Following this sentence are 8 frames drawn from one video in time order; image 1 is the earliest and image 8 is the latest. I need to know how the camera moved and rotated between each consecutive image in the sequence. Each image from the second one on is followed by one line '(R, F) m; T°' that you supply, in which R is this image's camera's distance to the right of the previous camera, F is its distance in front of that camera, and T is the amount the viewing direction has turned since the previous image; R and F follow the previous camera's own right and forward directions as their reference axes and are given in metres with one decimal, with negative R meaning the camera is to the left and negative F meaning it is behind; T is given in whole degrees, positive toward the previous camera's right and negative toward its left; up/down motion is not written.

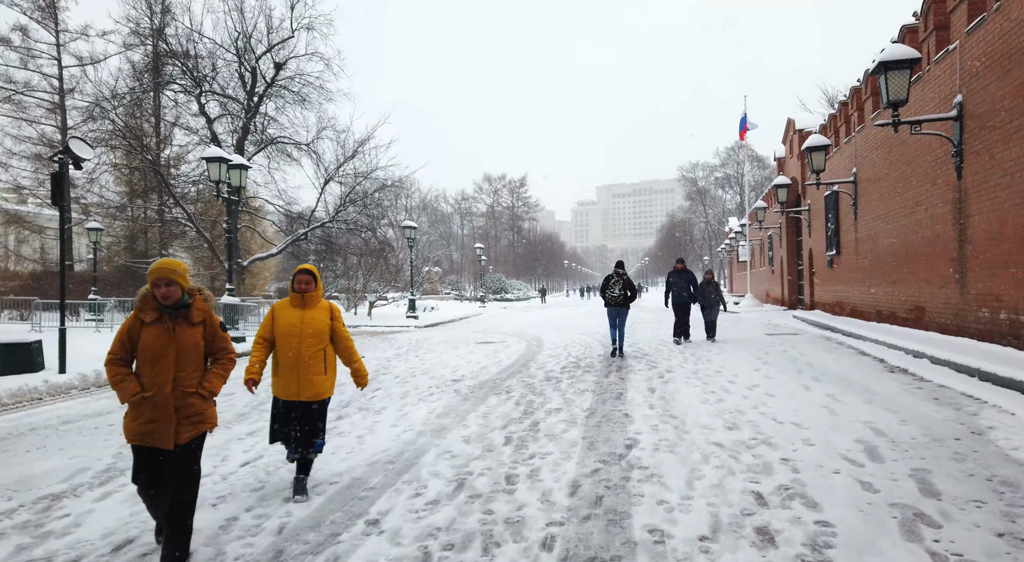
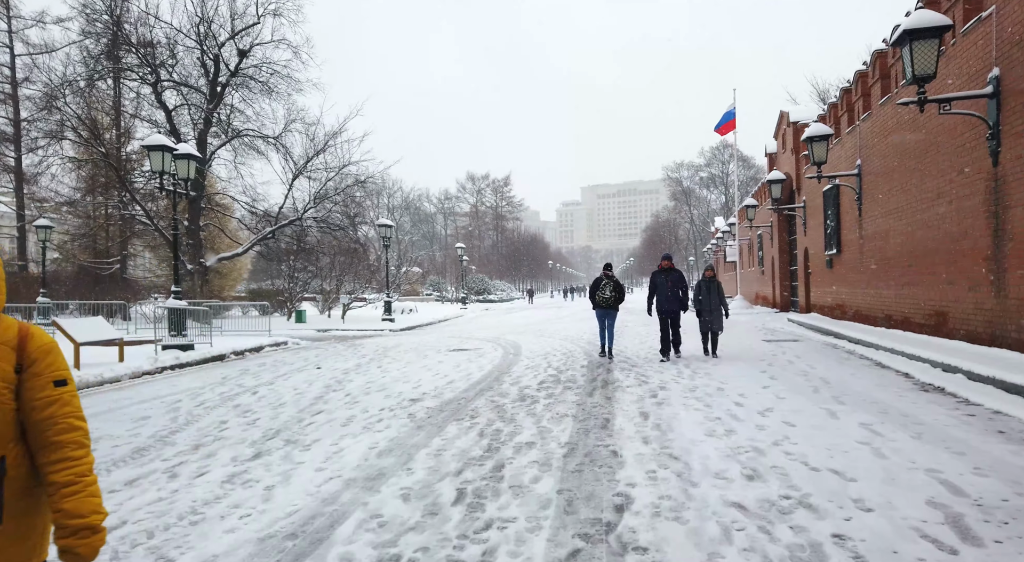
(+0.2, +1.2) m; +1°
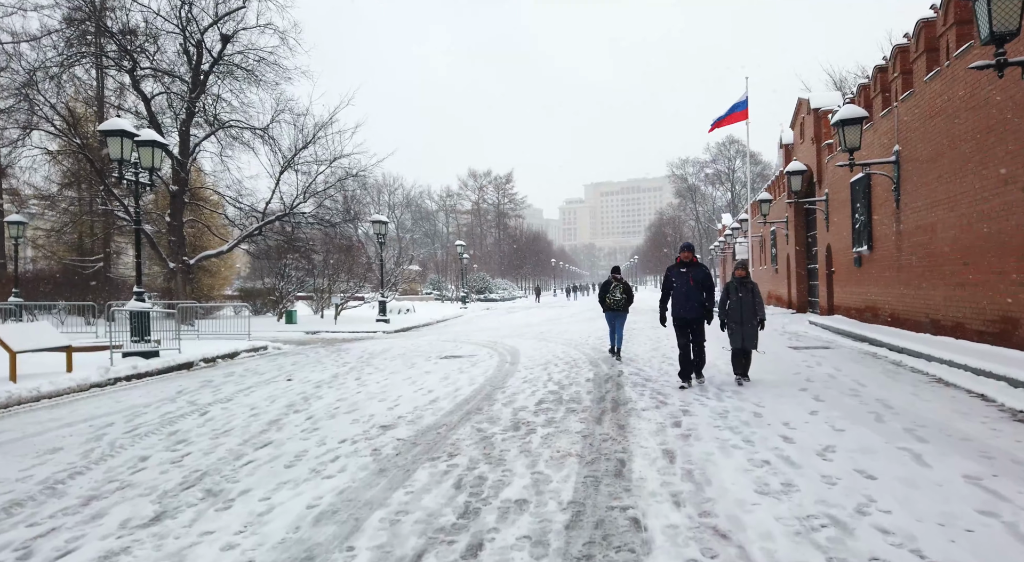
(+0.1, +1.3) m; 0°
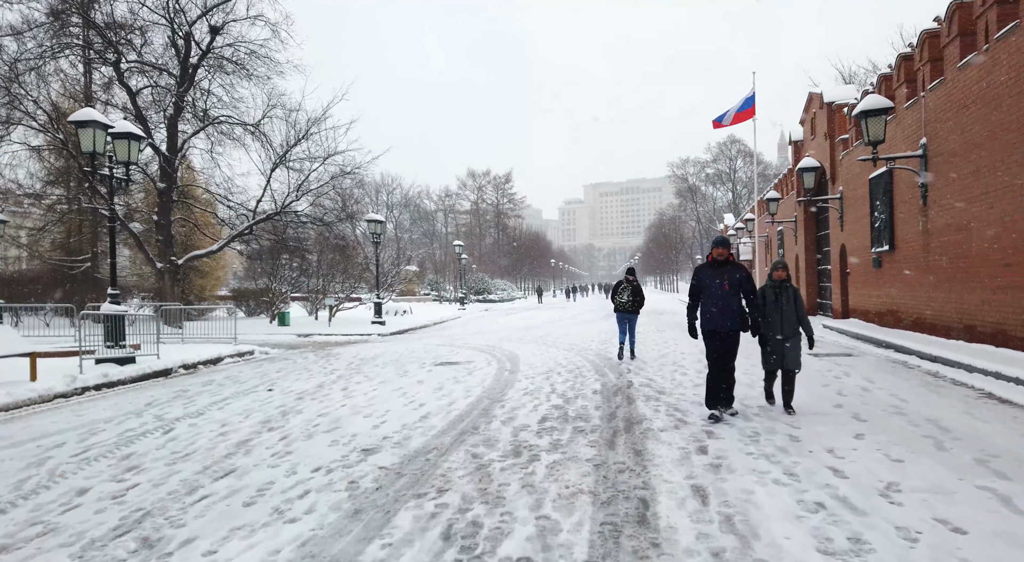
(0.0, +0.8) m; 0°
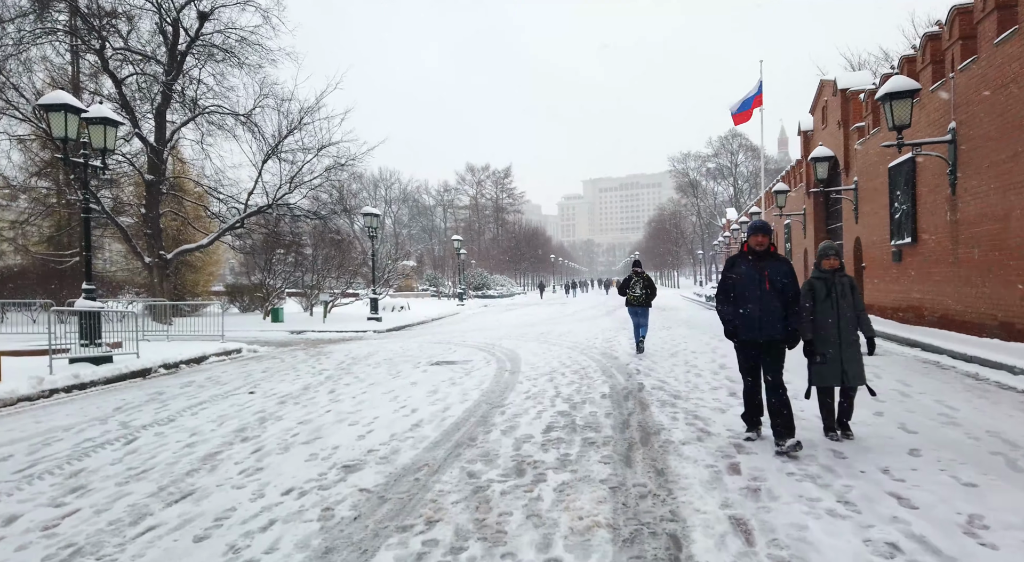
(0.0, +0.7) m; 0°
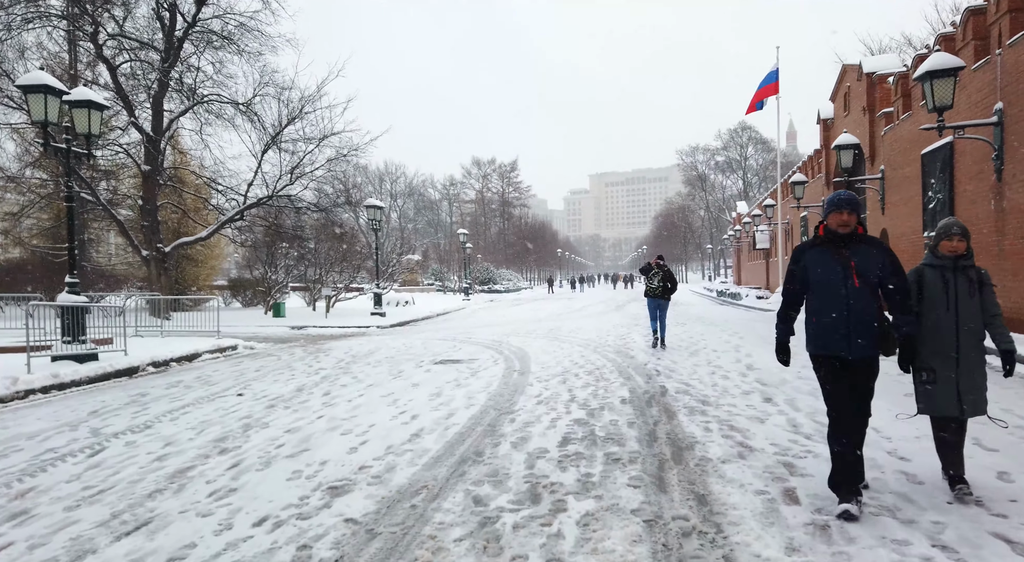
(-0.1, +0.7) m; -1°
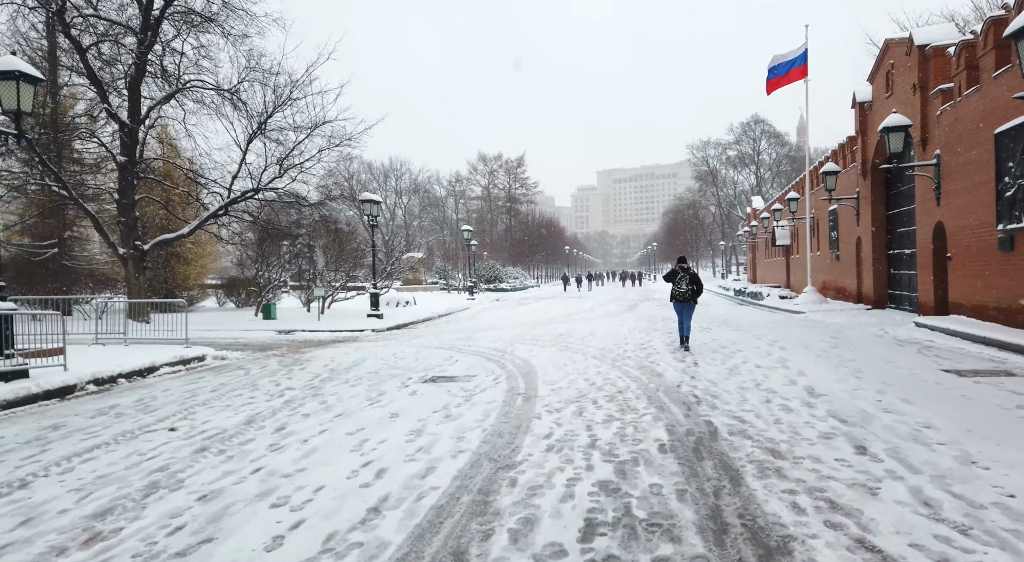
(+0.1, +1.6) m; -1°
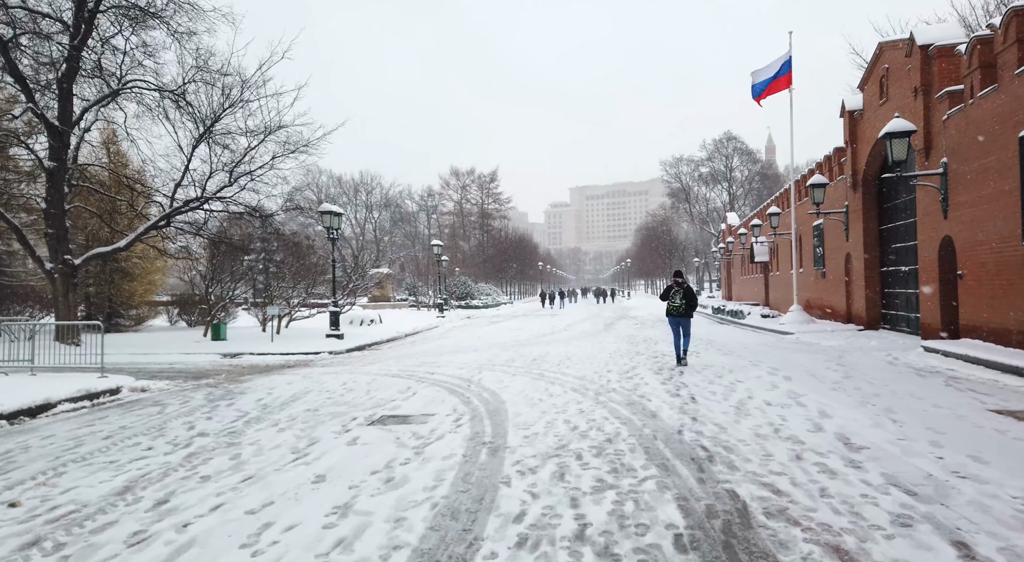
(+0.1, +1.4) m; +3°
